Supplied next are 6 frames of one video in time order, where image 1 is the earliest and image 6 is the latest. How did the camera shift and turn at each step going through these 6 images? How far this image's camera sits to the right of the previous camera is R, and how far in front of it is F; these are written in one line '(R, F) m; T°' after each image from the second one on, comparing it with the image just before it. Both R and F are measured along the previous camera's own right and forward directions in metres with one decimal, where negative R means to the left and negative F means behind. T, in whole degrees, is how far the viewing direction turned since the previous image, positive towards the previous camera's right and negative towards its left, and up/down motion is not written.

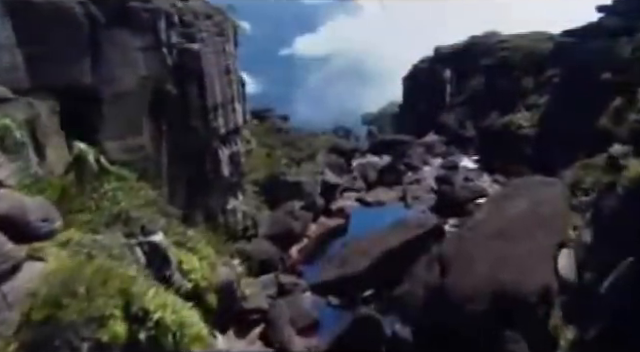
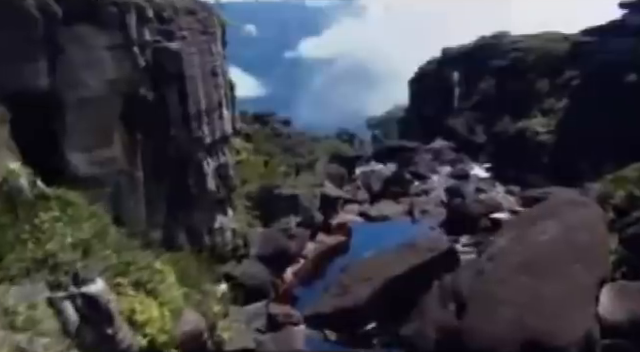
(+0.3, +2.5) m; 0°
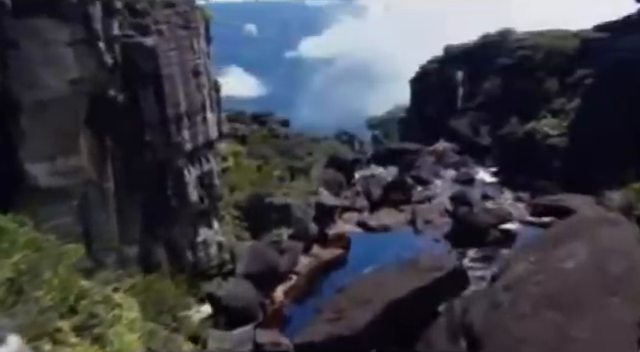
(+0.2, +2.0) m; 0°
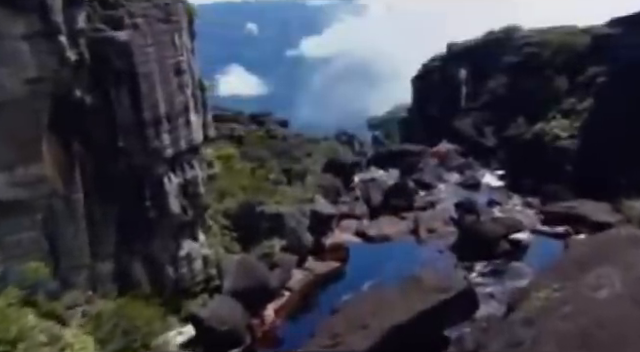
(+0.2, +1.7) m; 0°
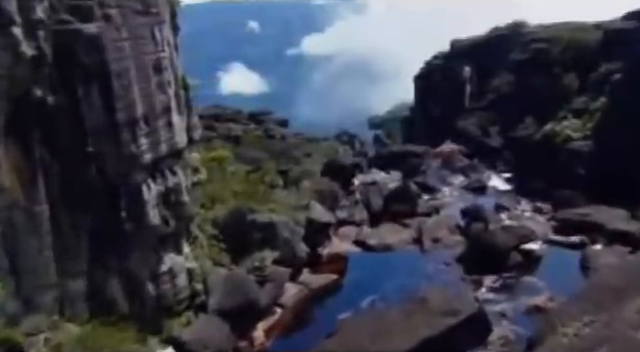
(+0.2, +1.6) m; 0°
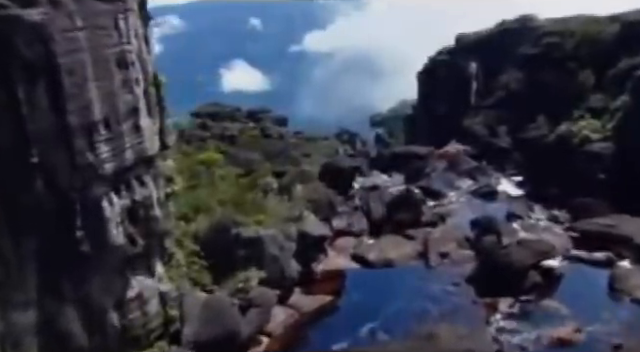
(+0.2, +2.2) m; 0°
